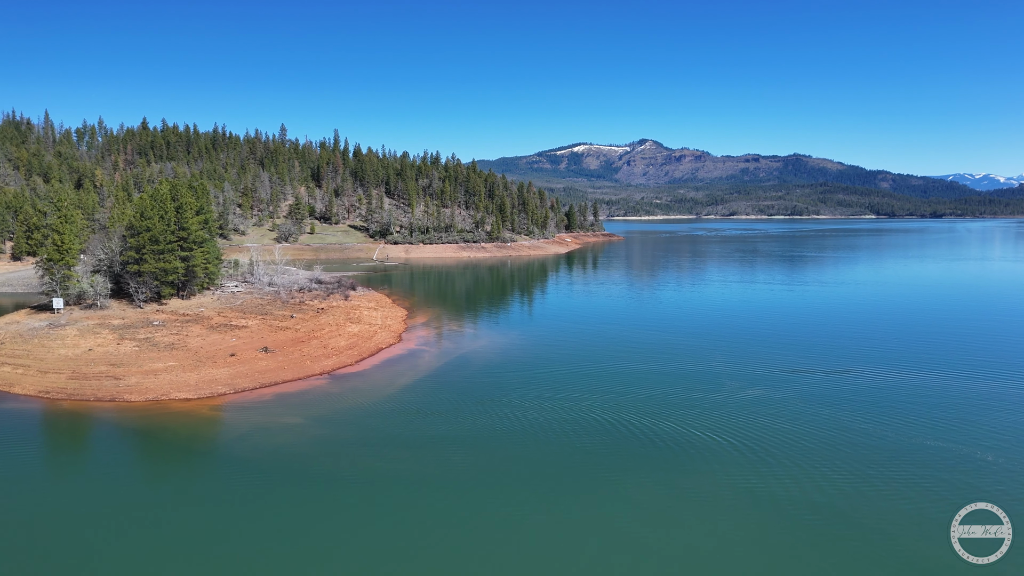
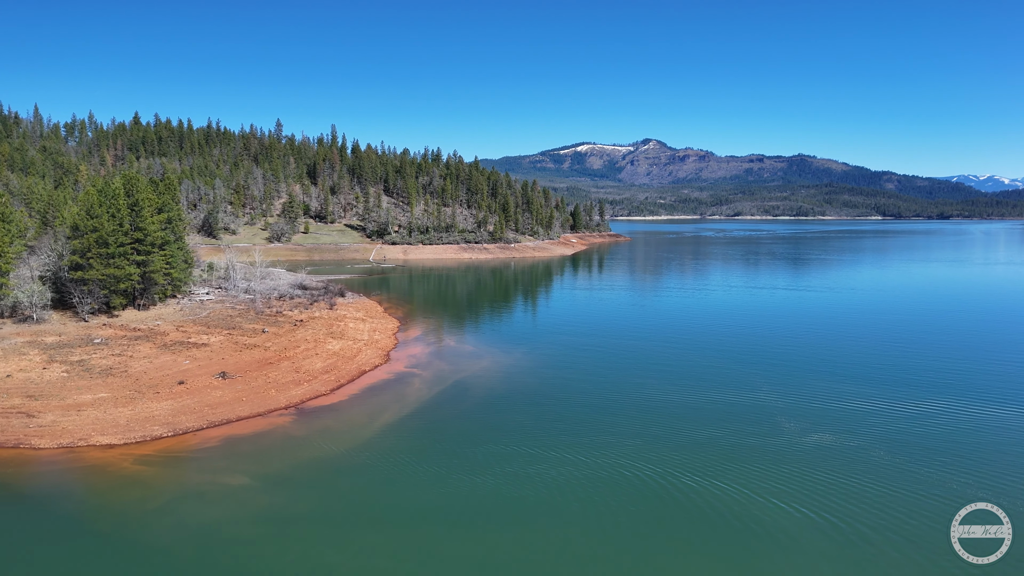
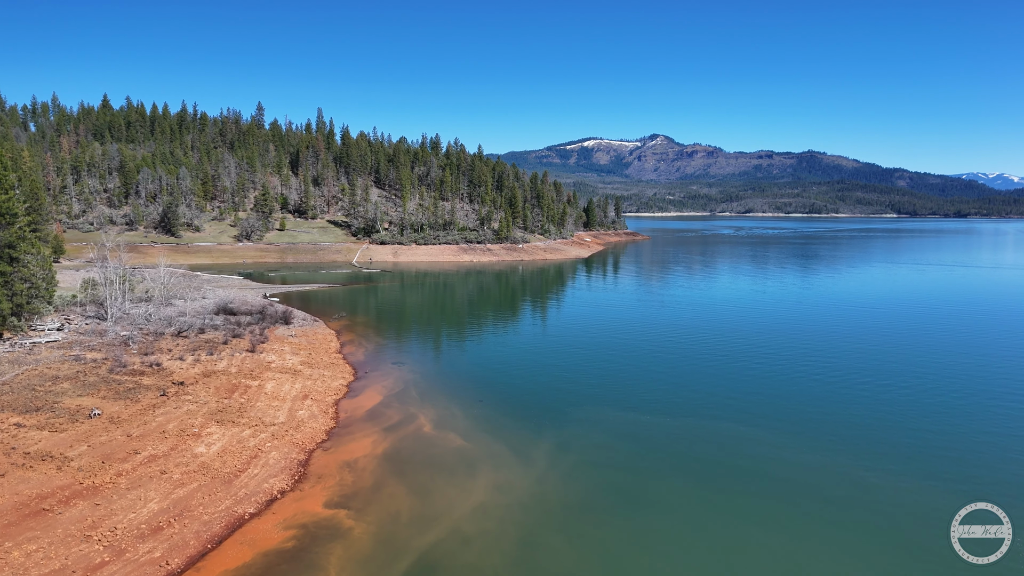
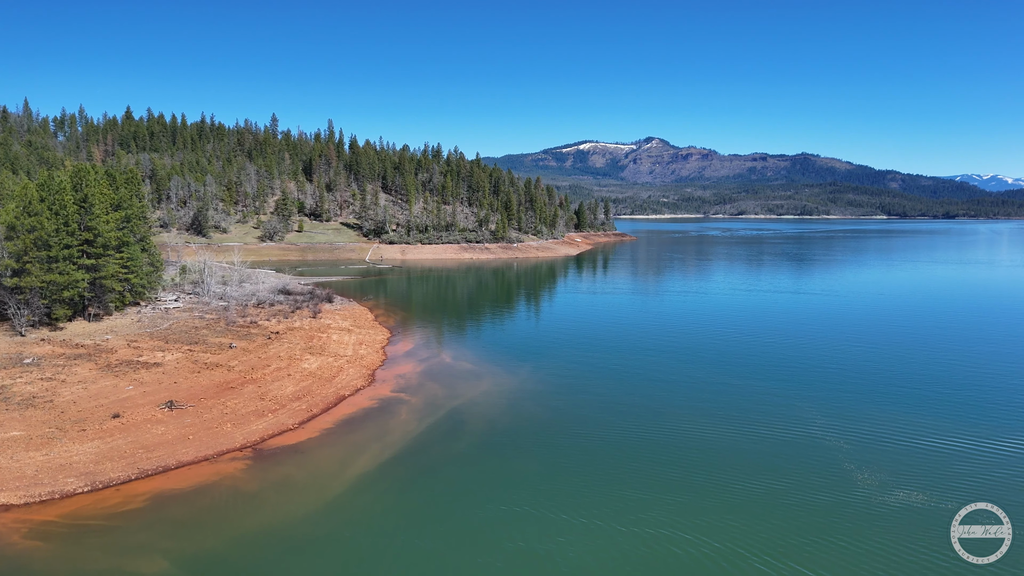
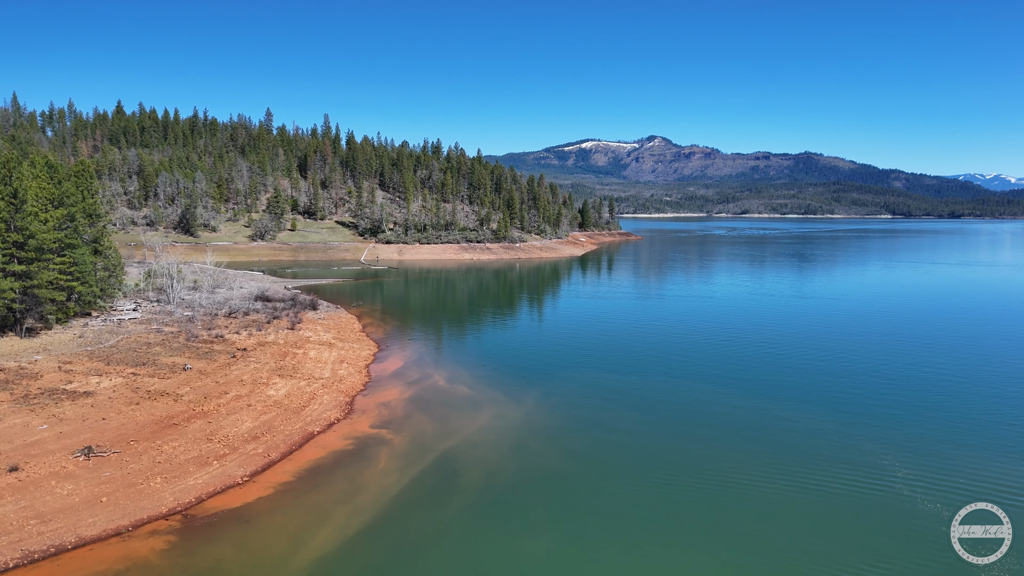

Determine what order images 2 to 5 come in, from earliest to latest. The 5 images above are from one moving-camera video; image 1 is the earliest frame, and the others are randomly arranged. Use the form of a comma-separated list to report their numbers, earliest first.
2, 4, 5, 3
